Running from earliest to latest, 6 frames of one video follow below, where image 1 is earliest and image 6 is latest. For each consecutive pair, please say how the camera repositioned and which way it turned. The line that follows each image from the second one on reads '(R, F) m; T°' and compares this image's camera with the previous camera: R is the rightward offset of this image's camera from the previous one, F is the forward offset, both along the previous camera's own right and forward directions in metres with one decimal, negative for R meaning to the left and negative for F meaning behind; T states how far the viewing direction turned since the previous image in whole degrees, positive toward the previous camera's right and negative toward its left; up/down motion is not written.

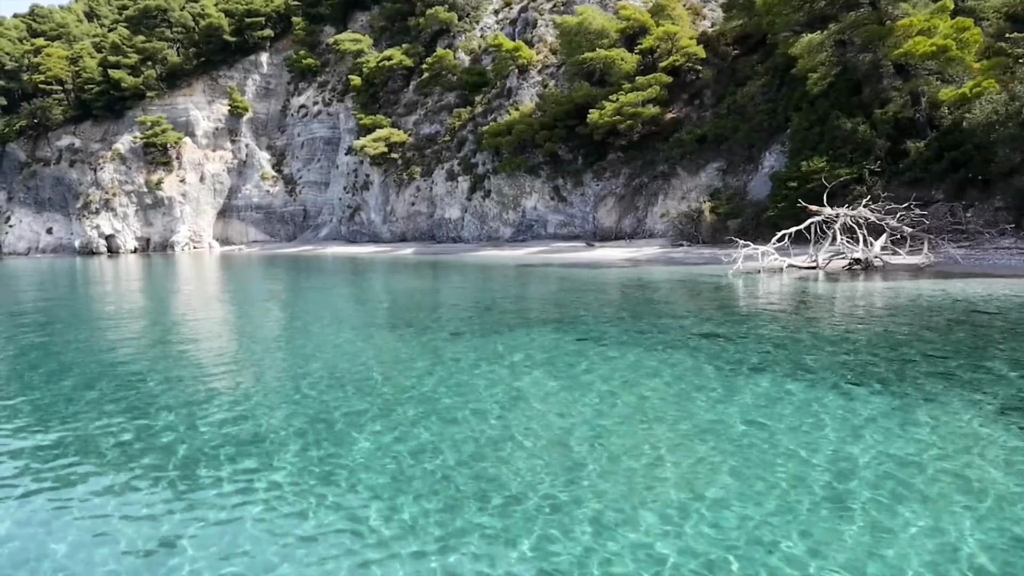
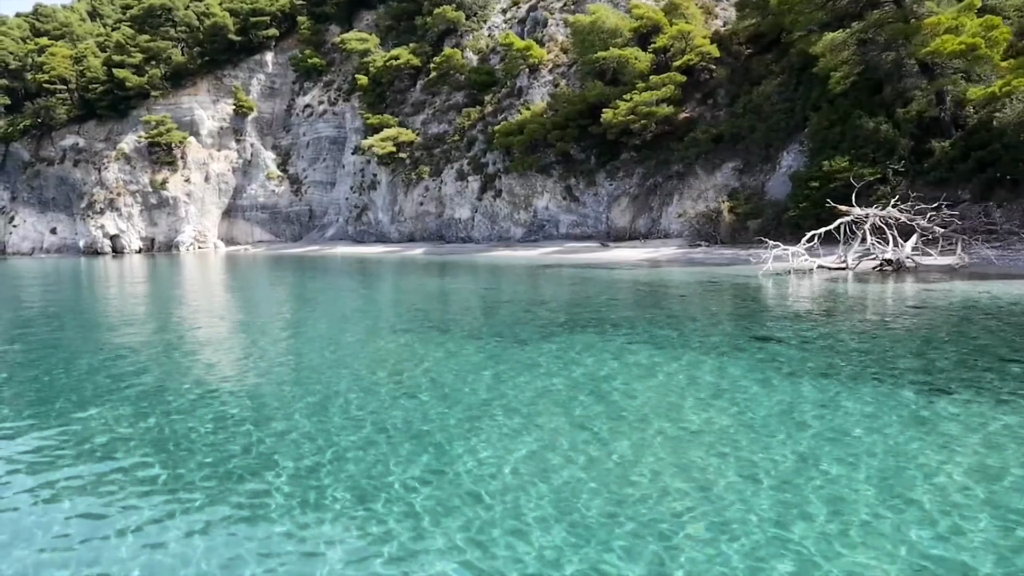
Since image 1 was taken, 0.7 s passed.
(-0.6, +0.2) m; 0°
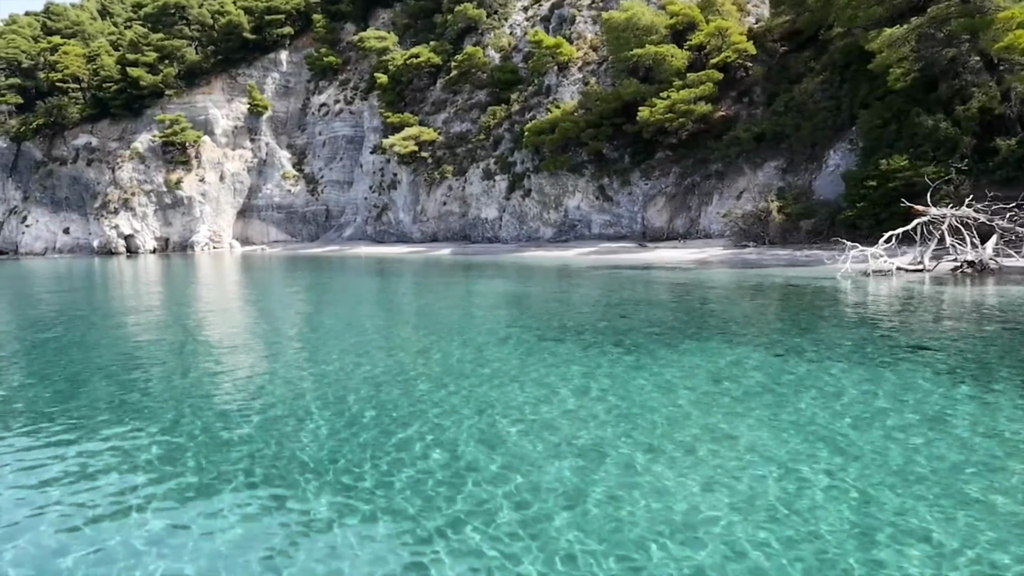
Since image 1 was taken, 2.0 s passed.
(-1.5, +0.5) m; 0°
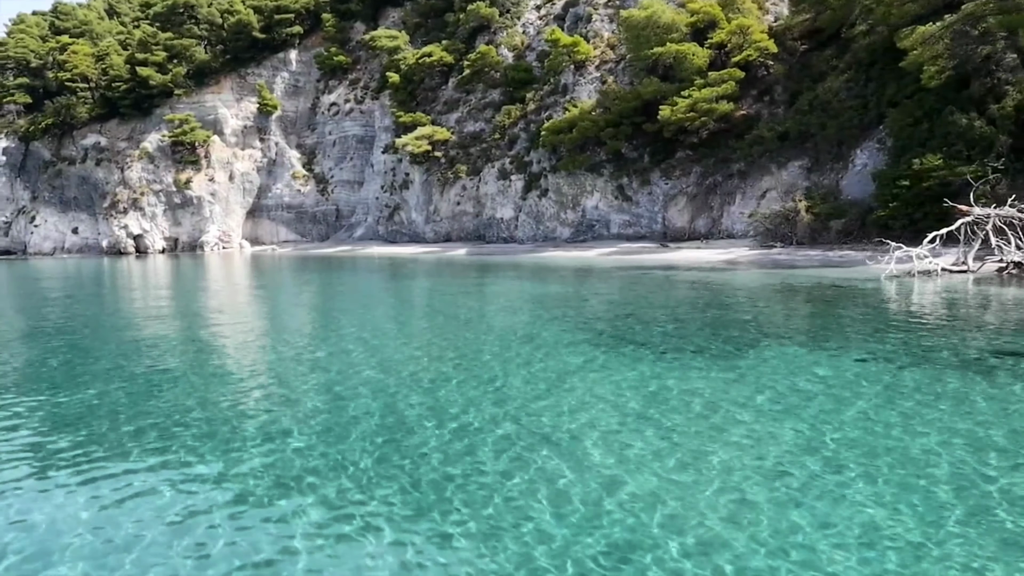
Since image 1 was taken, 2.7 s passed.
(-0.8, +0.3) m; 0°
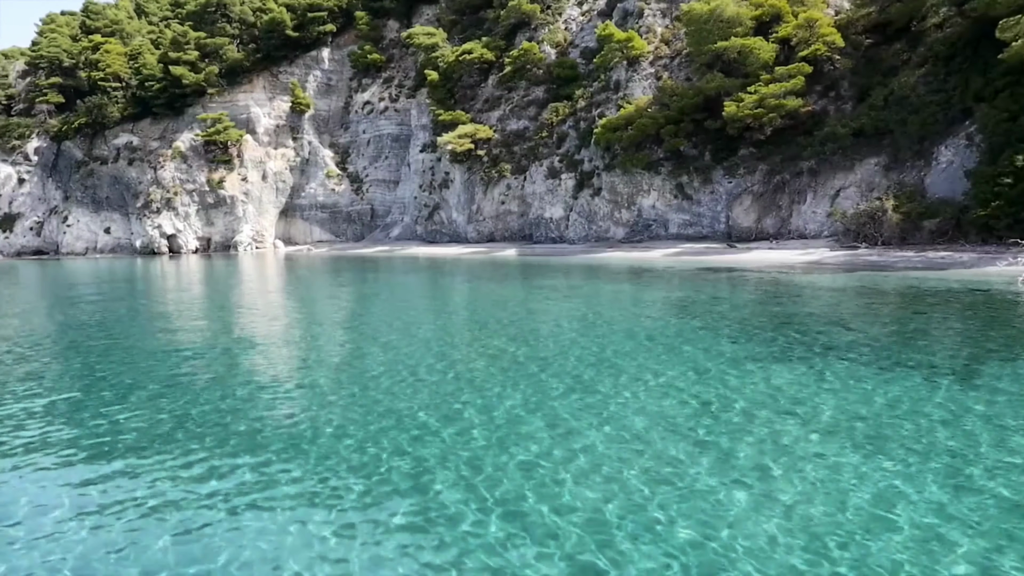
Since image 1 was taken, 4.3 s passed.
(-2.0, +0.8) m; -1°
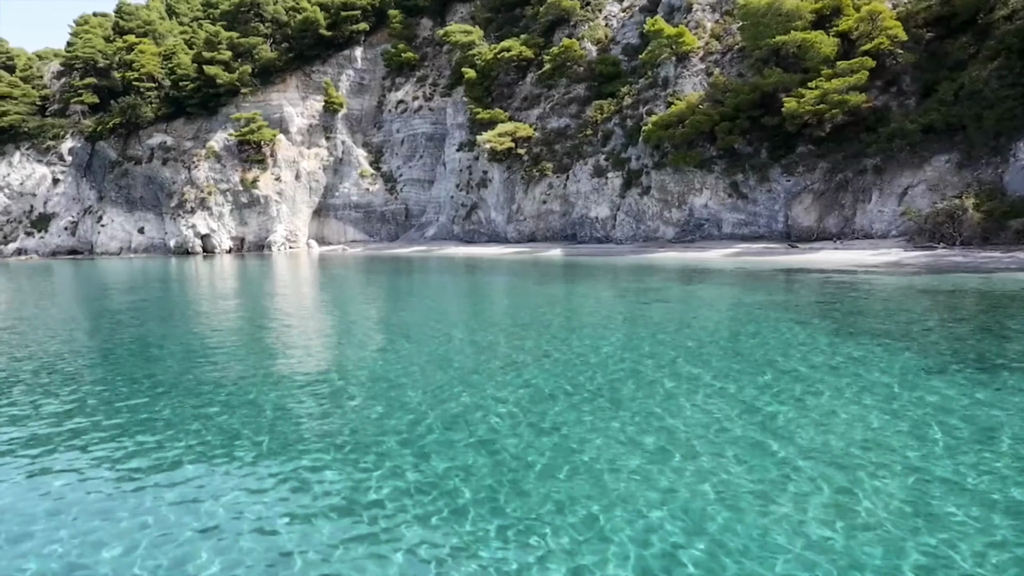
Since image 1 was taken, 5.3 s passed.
(-1.4, +0.6) m; -1°
